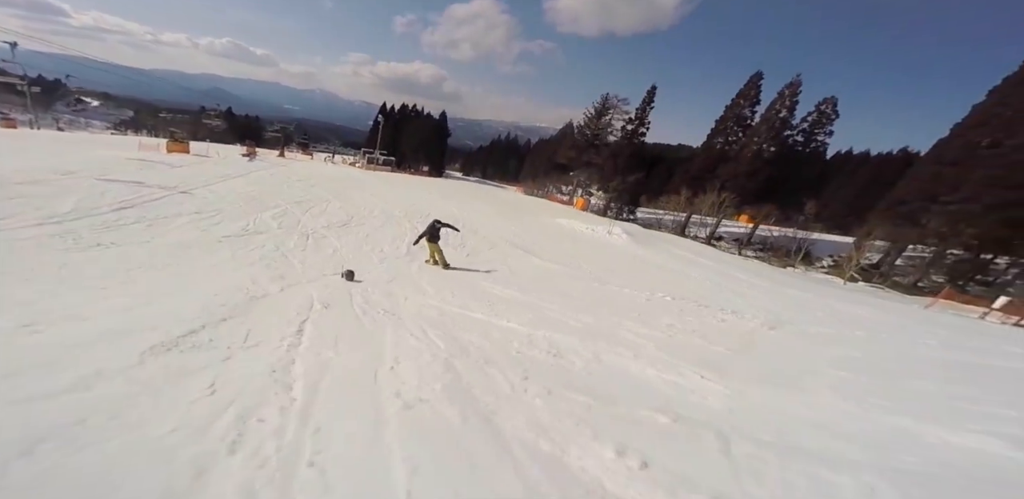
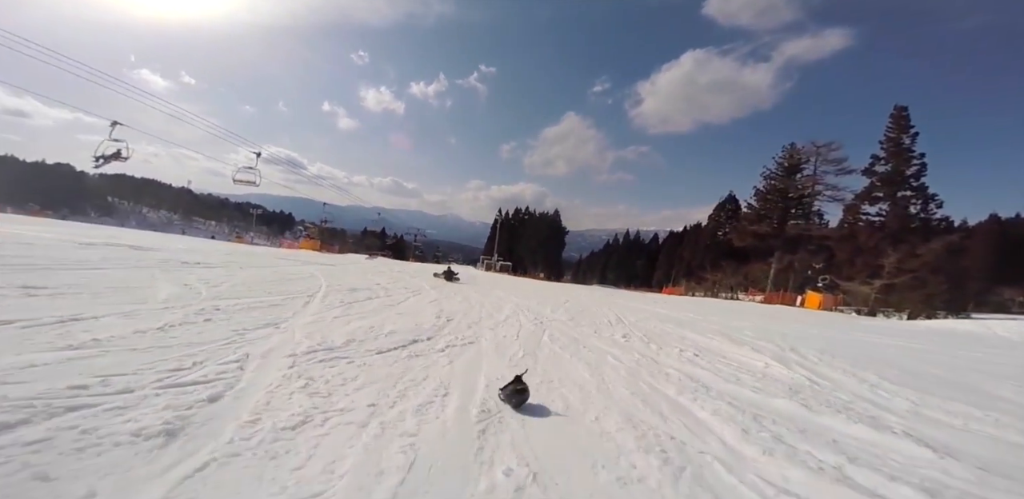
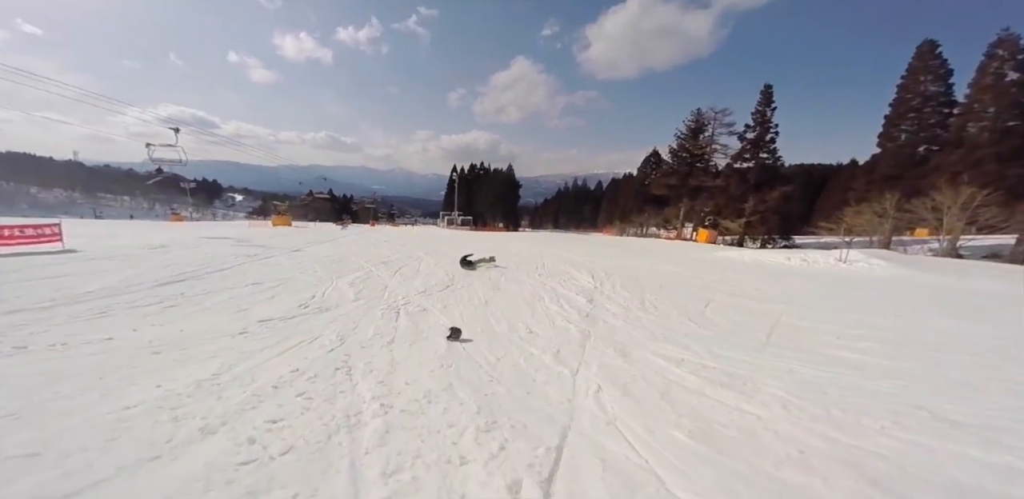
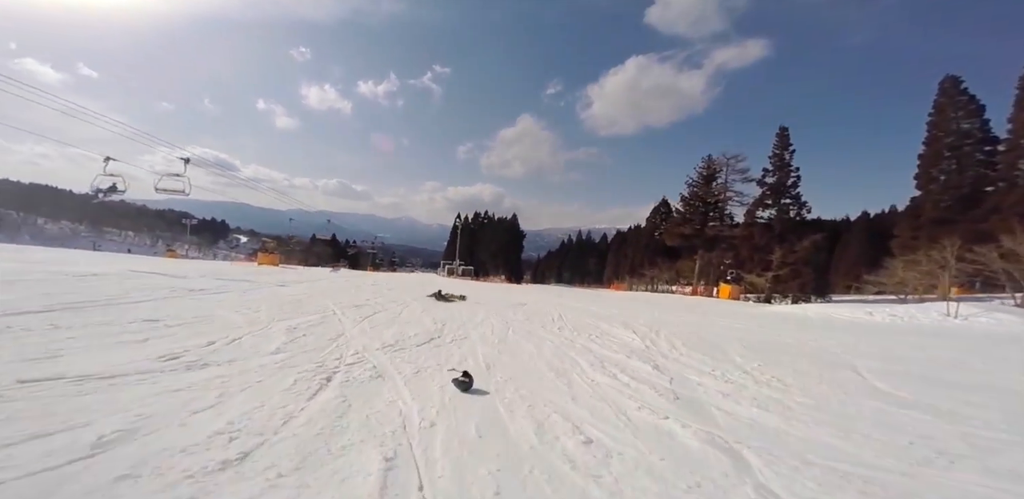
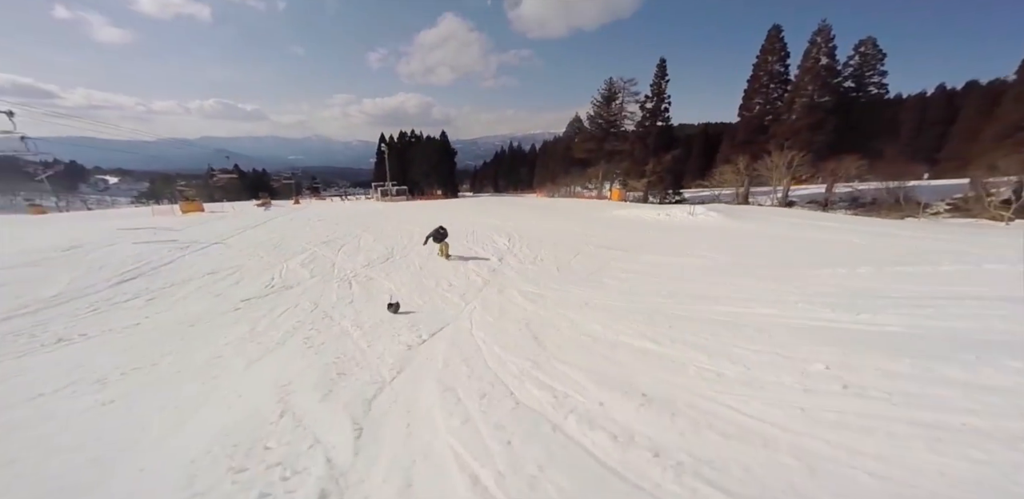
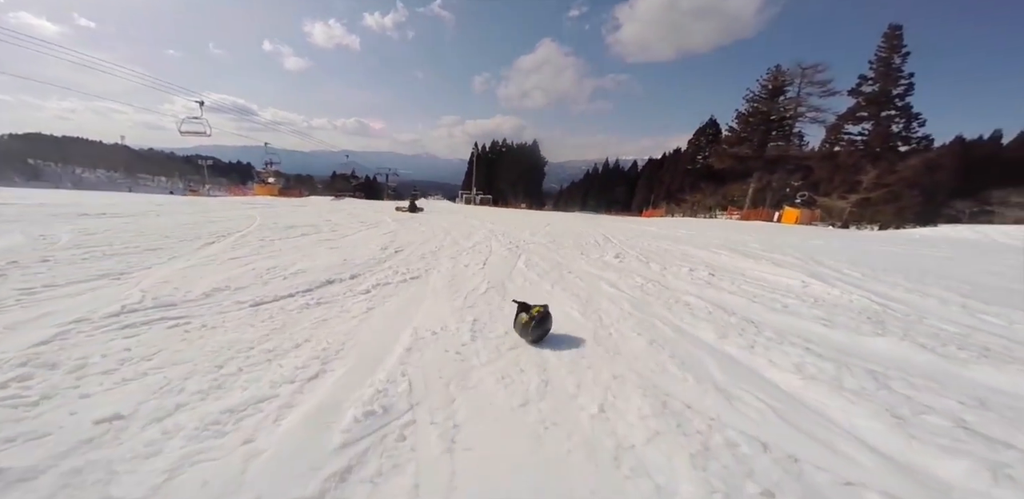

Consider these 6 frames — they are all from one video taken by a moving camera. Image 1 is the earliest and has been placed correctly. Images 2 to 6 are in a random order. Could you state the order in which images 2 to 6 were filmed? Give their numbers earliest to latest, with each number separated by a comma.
5, 3, 4, 2, 6
